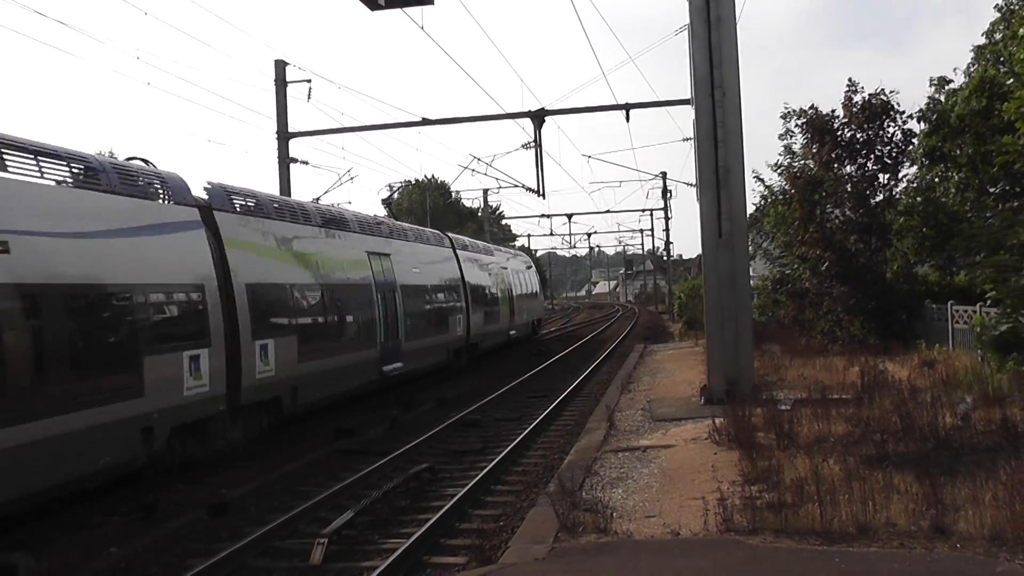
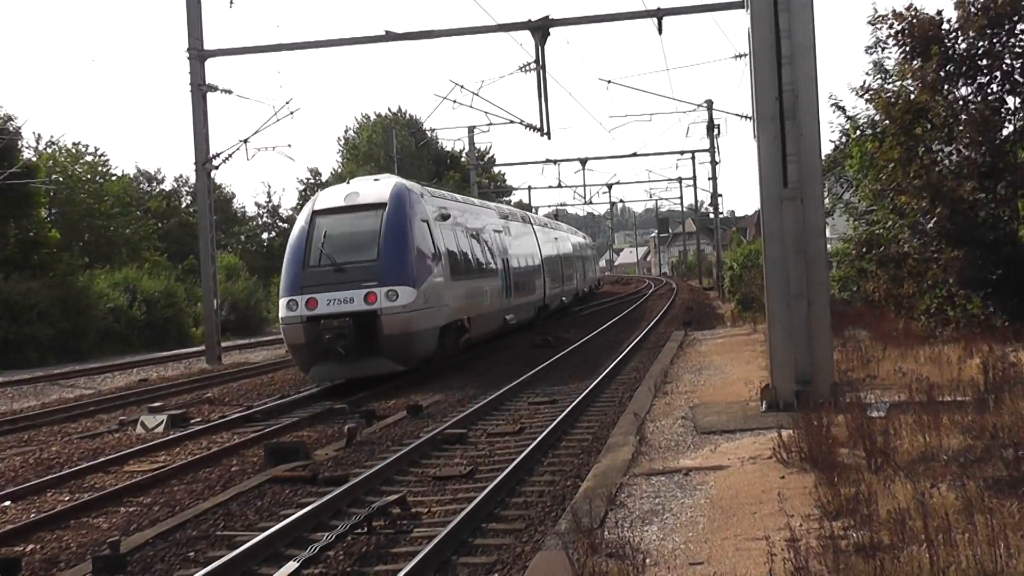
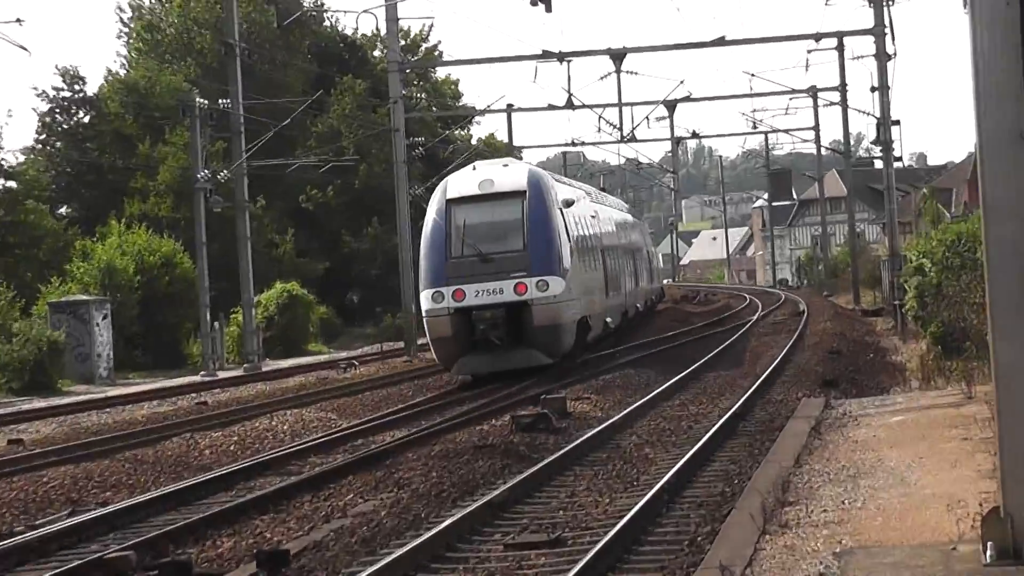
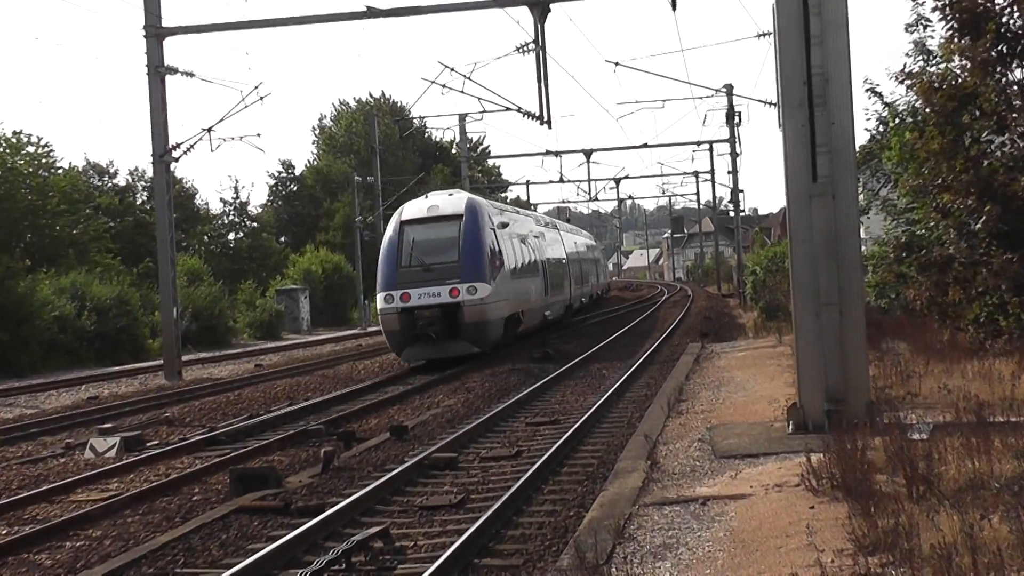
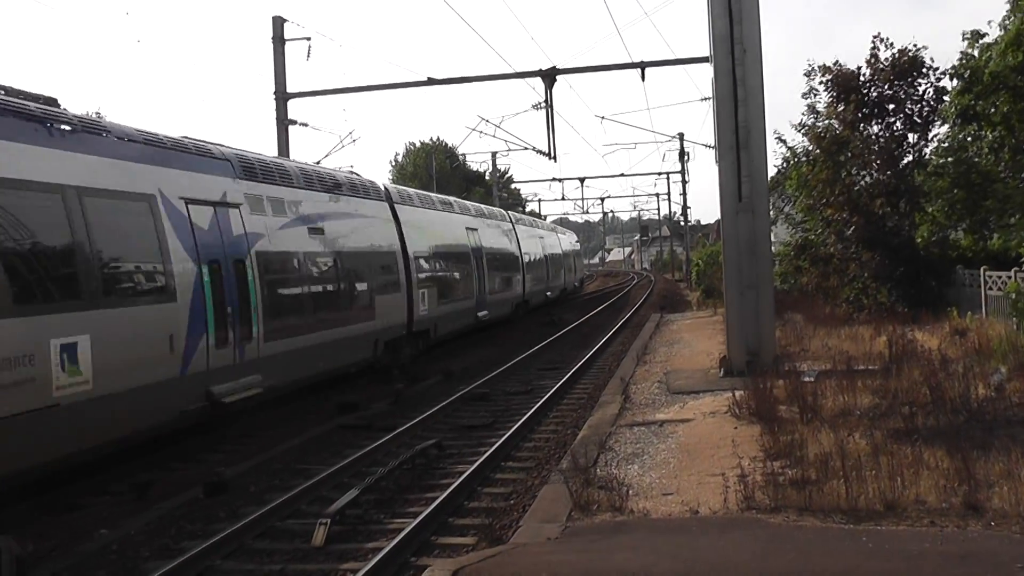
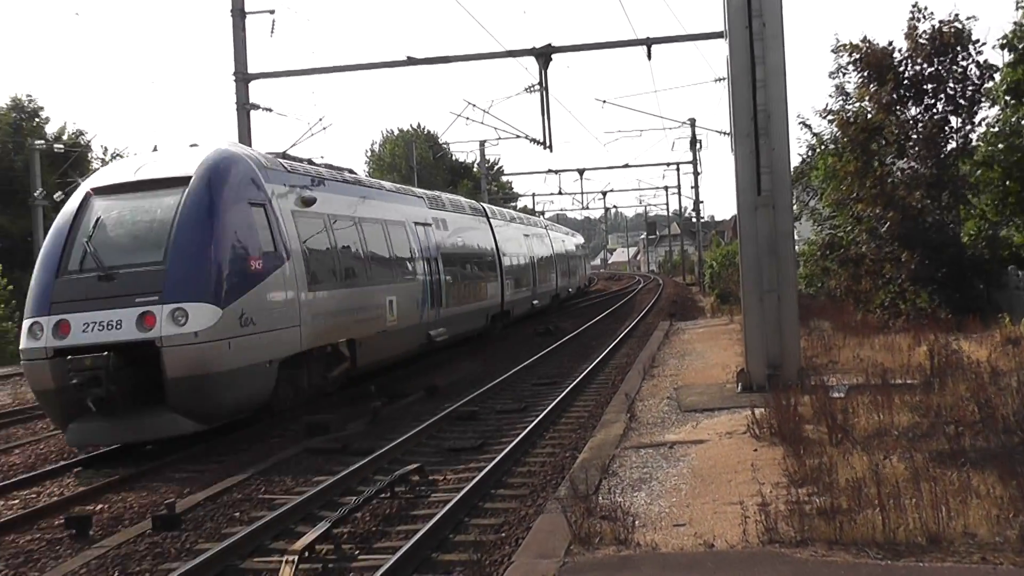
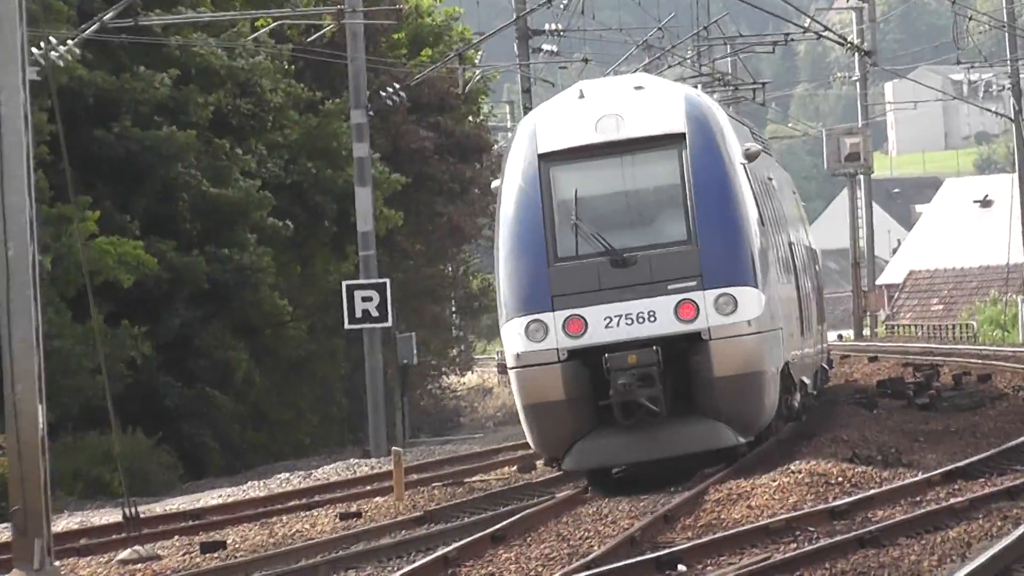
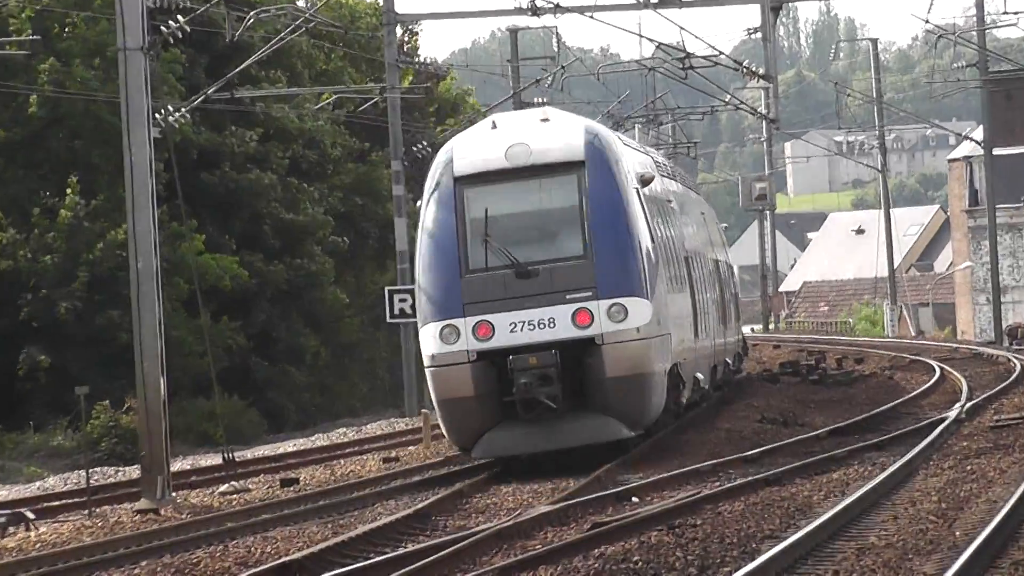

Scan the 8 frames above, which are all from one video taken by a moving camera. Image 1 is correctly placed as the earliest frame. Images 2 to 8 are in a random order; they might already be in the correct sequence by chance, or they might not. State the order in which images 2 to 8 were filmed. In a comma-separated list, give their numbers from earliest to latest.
5, 6, 2, 4, 3, 8, 7
